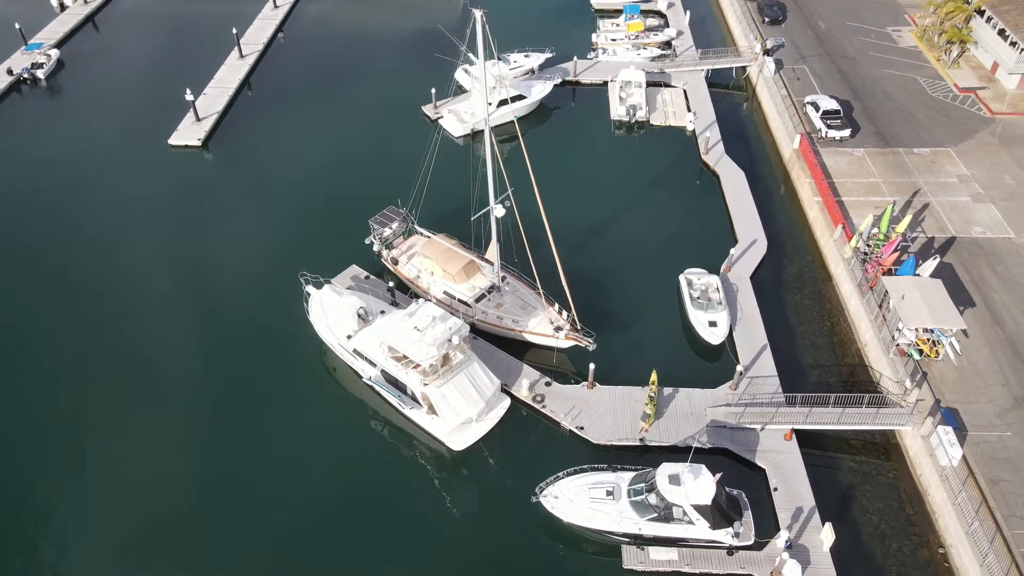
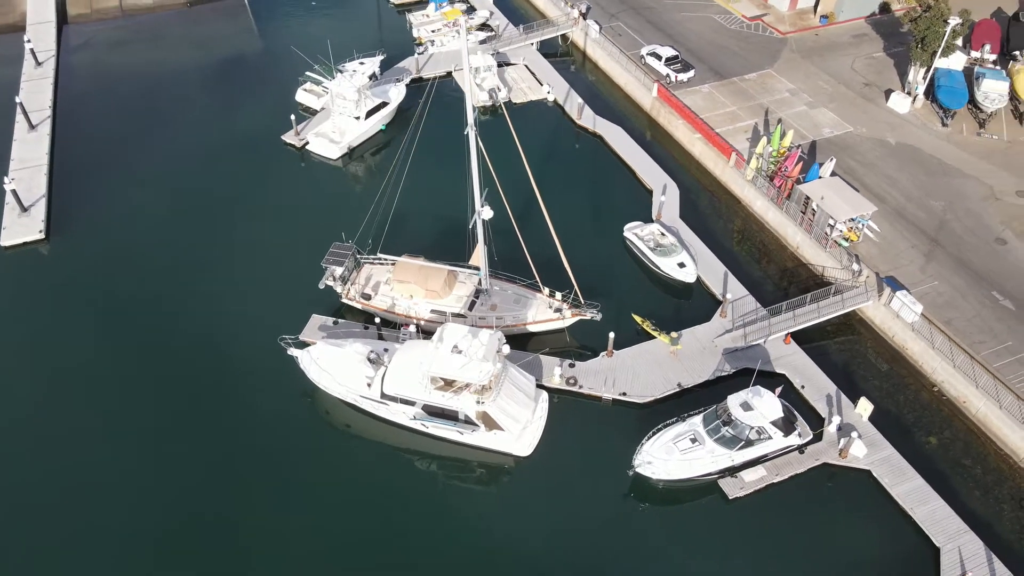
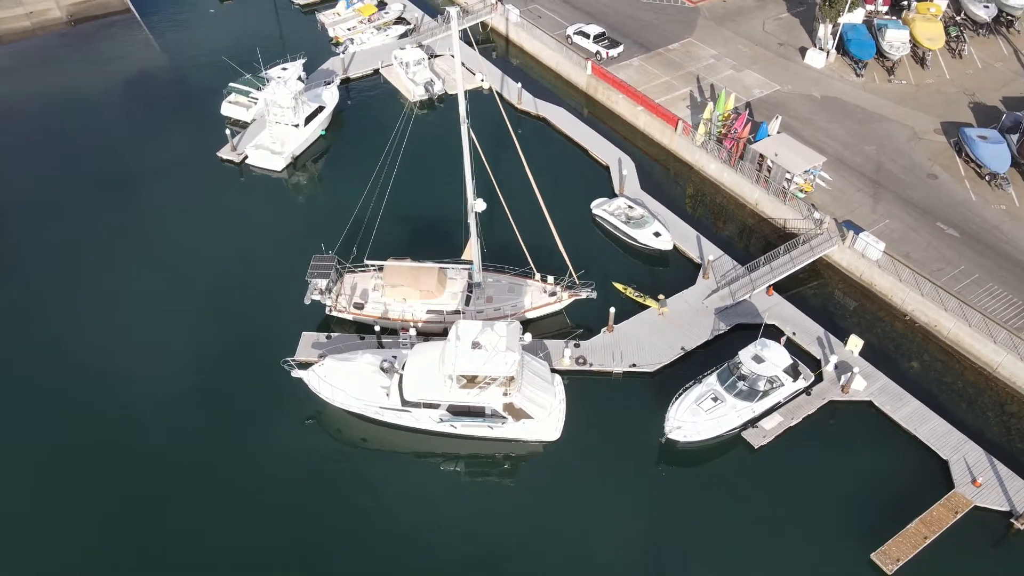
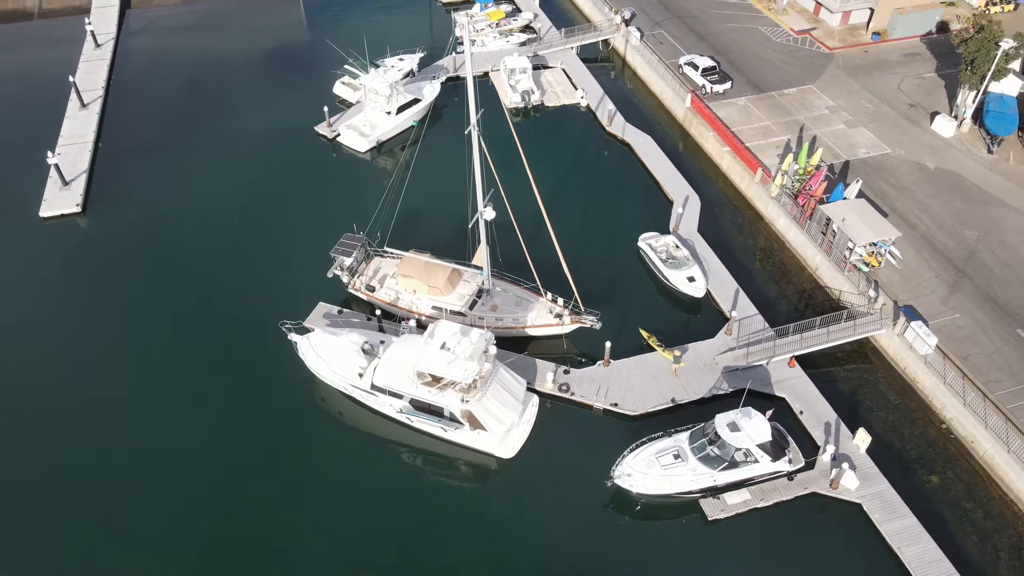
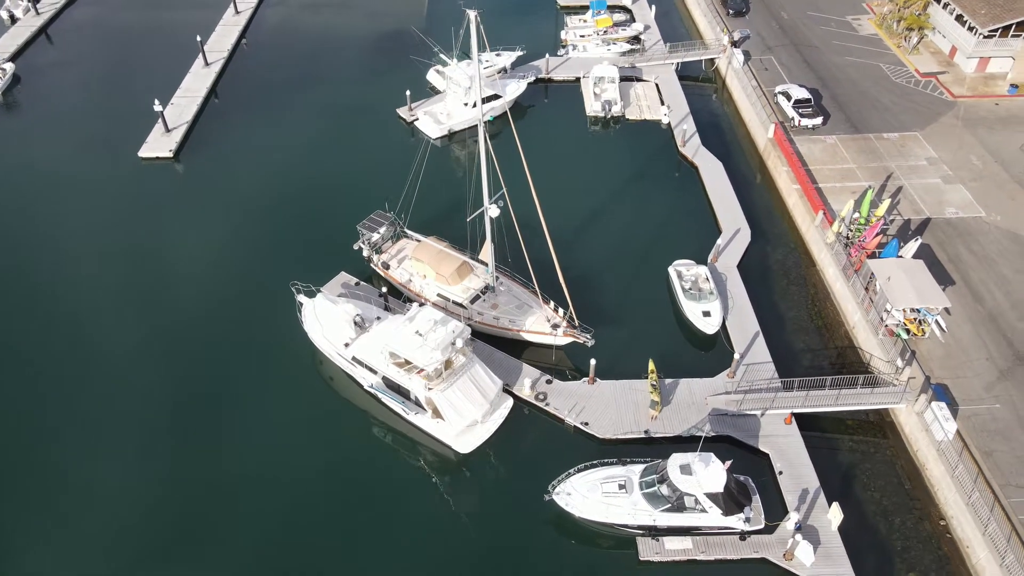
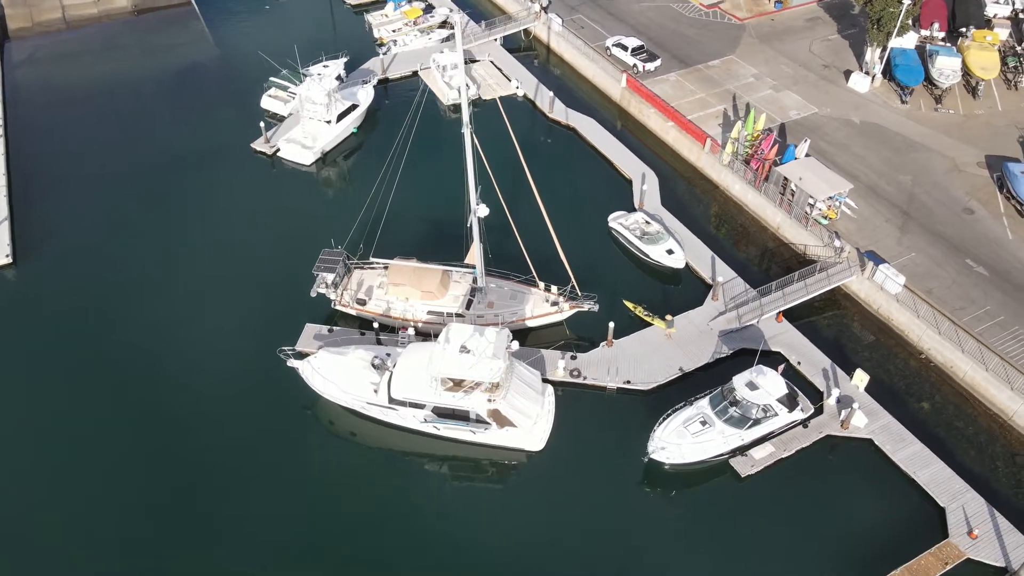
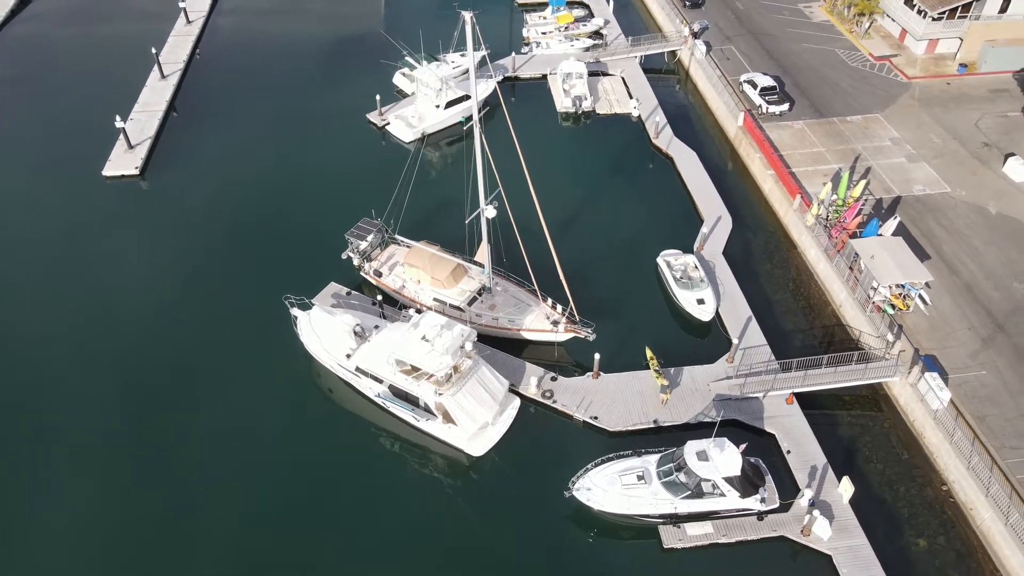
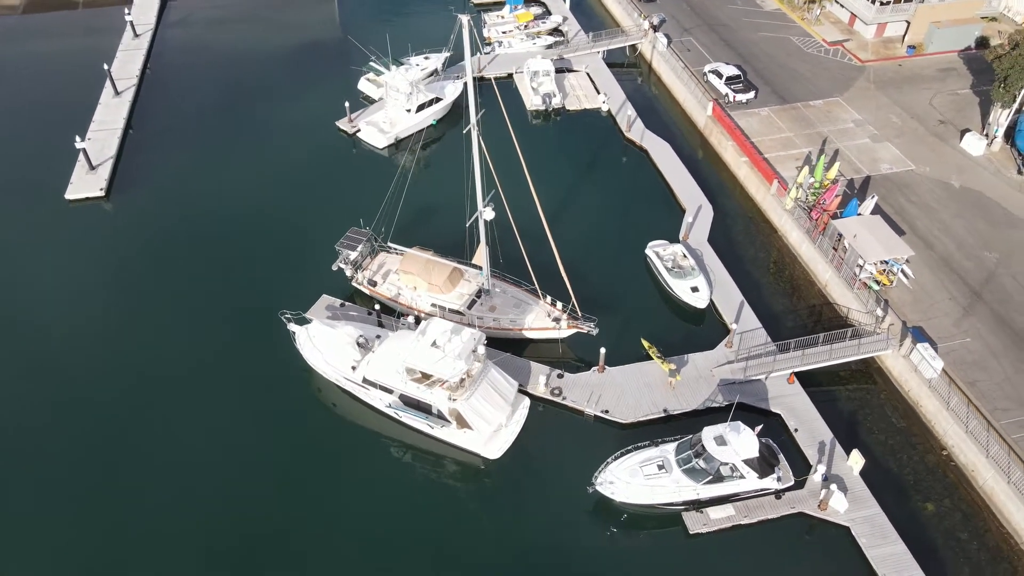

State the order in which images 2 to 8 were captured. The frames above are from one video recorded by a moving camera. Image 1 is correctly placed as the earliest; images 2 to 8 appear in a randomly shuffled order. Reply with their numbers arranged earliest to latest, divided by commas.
5, 7, 8, 4, 2, 6, 3
